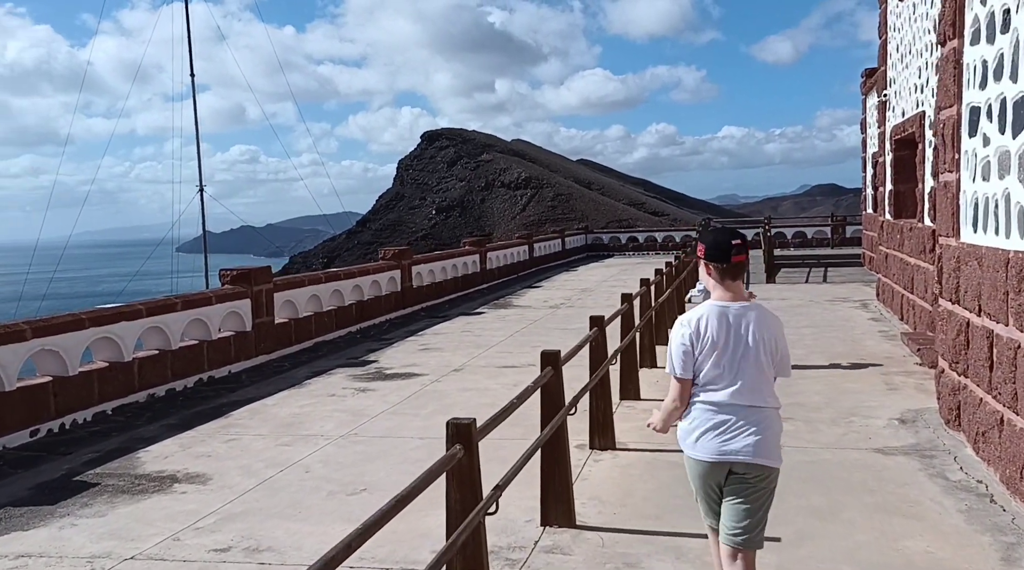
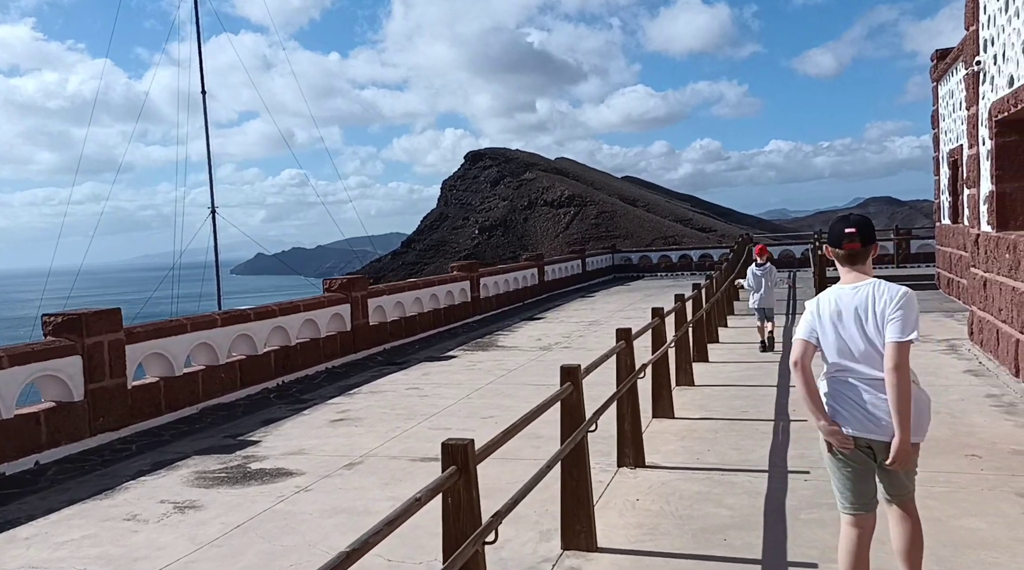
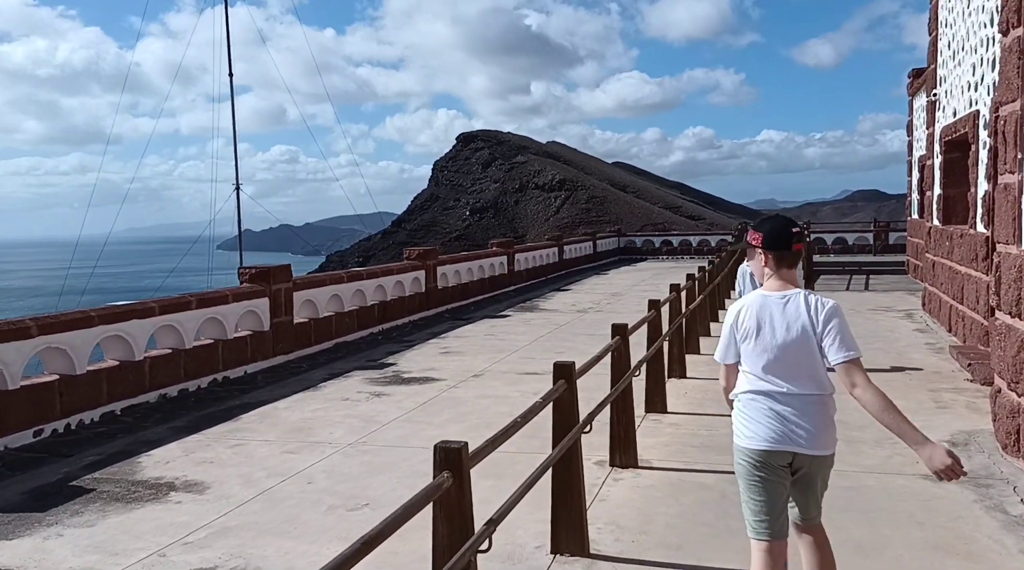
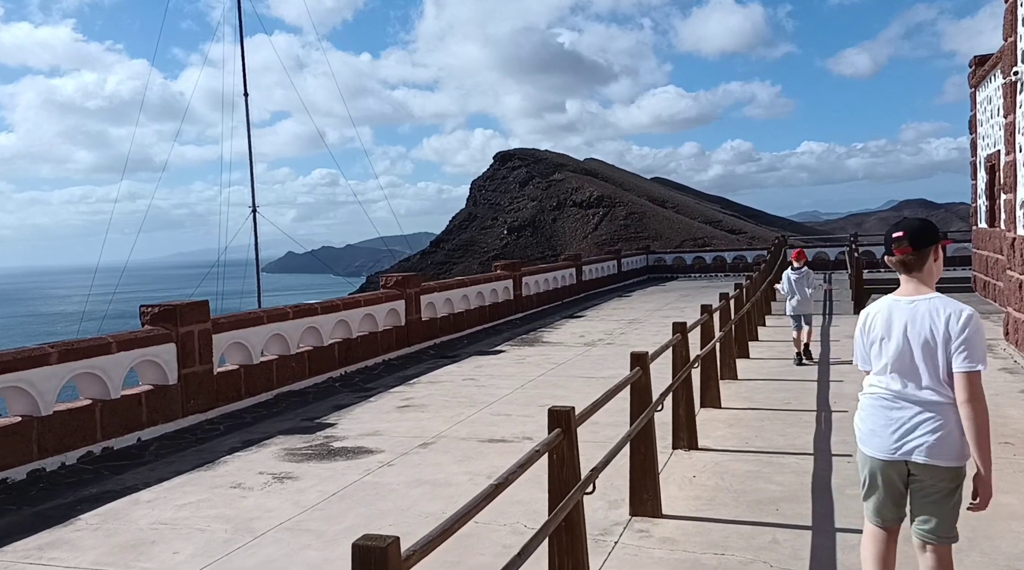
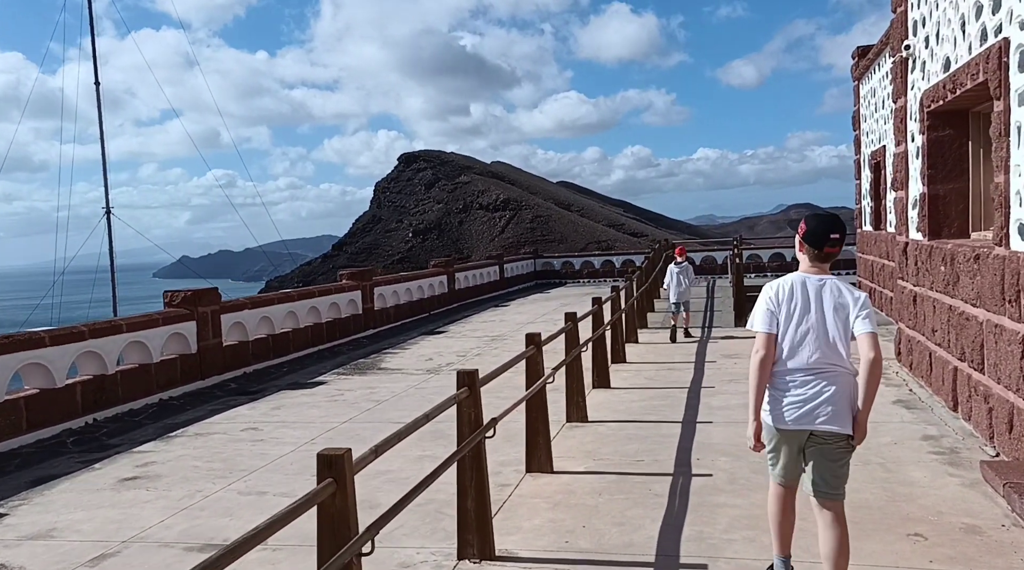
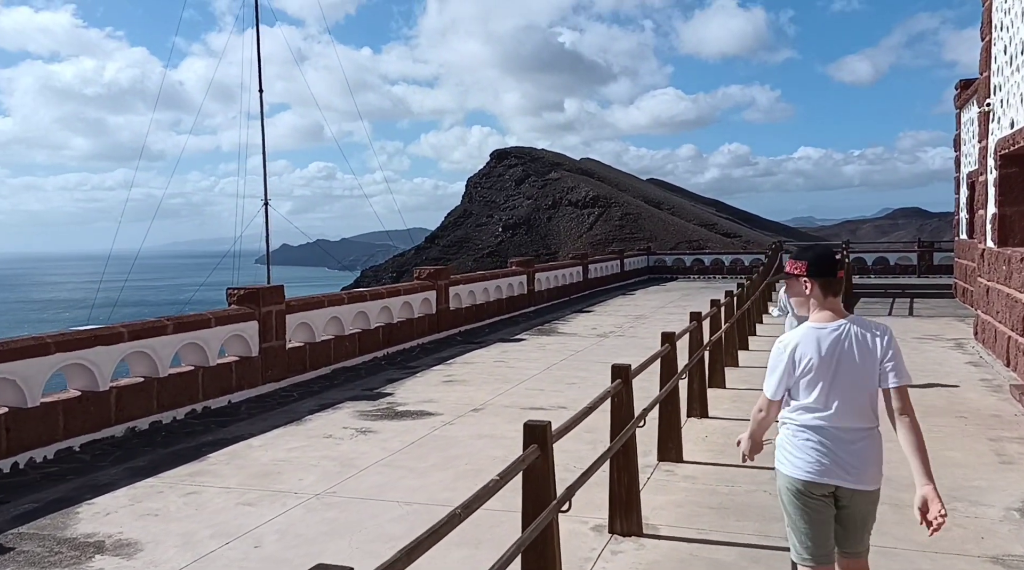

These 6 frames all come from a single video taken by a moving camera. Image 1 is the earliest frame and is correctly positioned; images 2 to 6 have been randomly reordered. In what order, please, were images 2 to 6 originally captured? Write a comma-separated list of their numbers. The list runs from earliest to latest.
3, 6, 4, 2, 5
